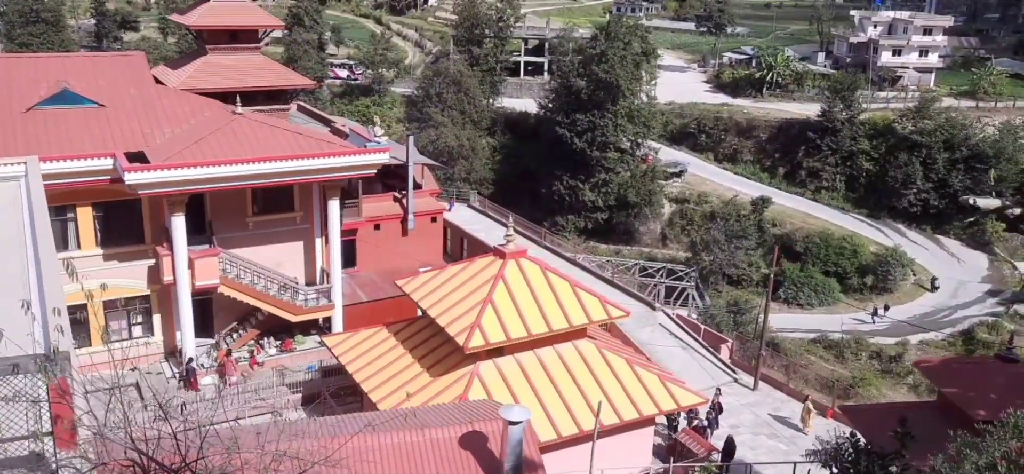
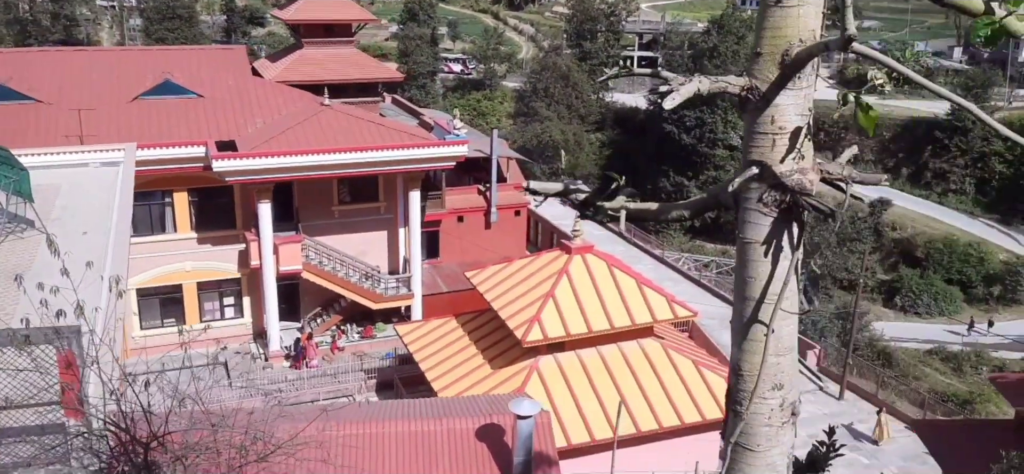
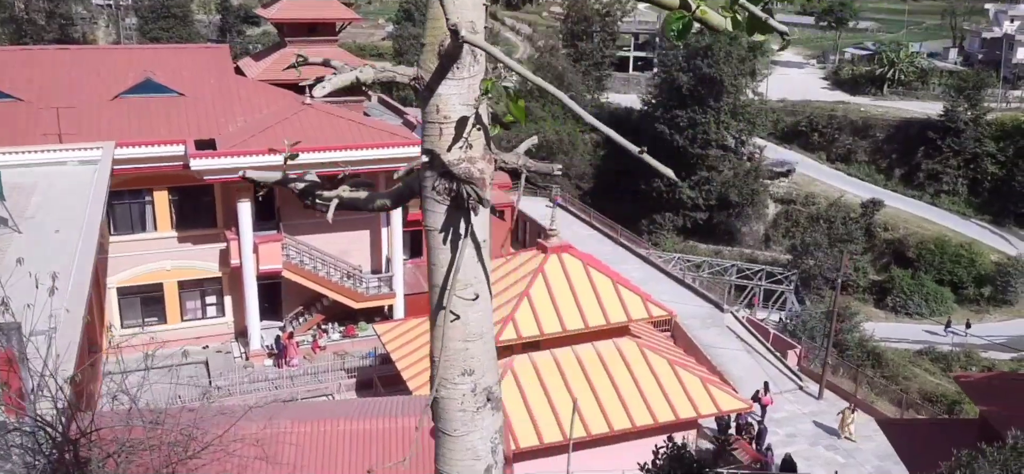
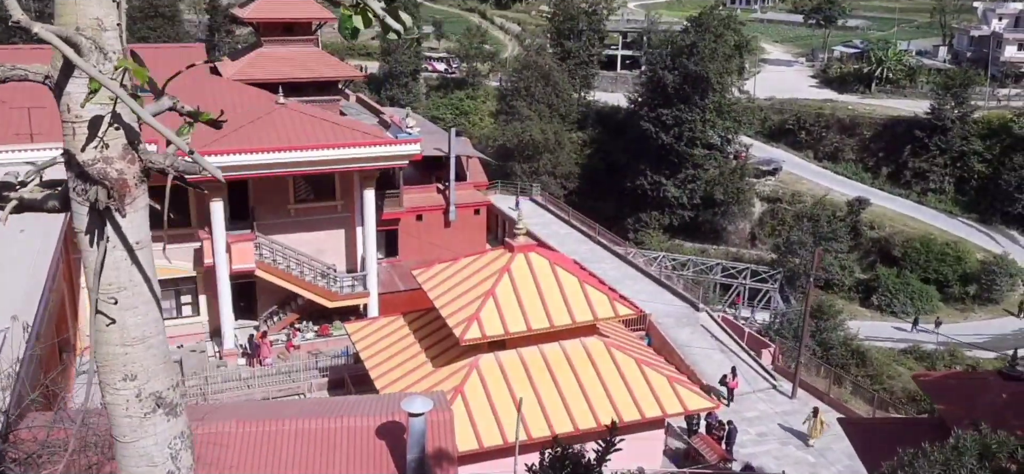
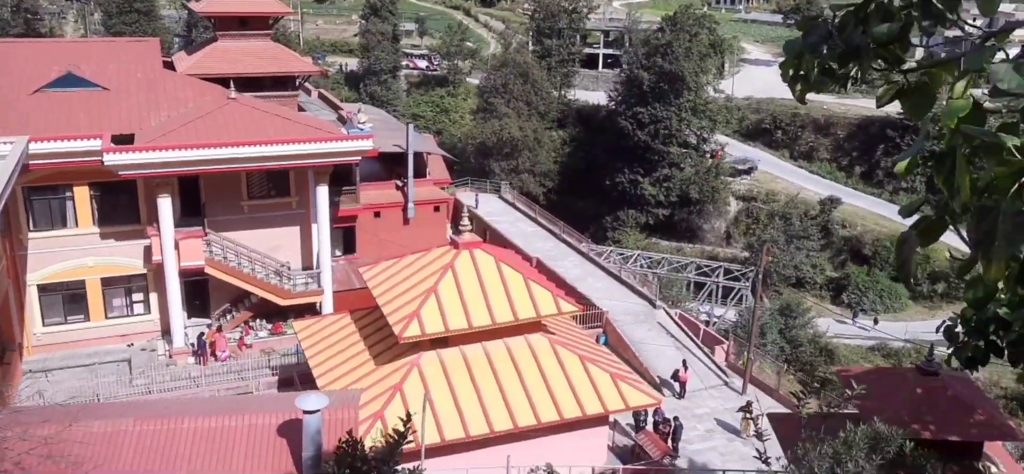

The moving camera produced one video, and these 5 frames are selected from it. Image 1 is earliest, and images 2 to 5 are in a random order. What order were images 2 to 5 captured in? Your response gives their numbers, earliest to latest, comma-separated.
2, 3, 4, 5
